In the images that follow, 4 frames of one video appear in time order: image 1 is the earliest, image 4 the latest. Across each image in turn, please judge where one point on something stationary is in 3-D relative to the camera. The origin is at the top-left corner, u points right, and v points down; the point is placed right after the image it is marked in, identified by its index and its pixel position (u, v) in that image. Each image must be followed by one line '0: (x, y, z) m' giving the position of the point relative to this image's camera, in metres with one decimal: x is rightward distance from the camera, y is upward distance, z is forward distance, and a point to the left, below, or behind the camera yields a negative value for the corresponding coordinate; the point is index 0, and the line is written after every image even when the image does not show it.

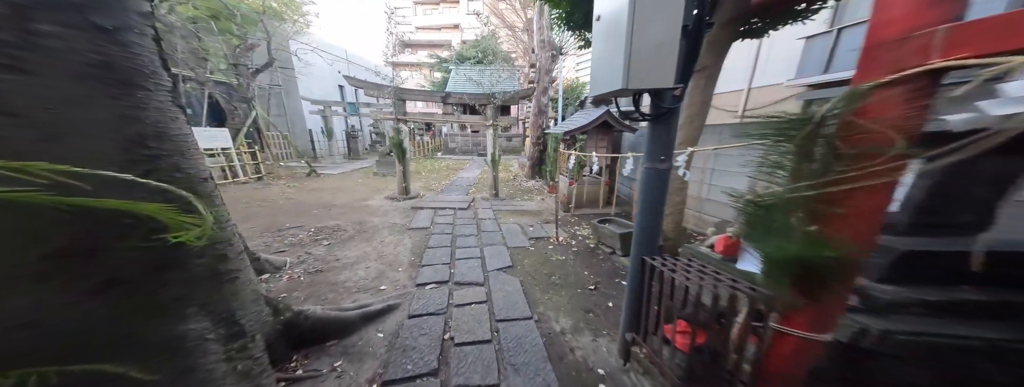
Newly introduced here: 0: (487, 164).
0: (-0.7, +0.8, +6.6) m
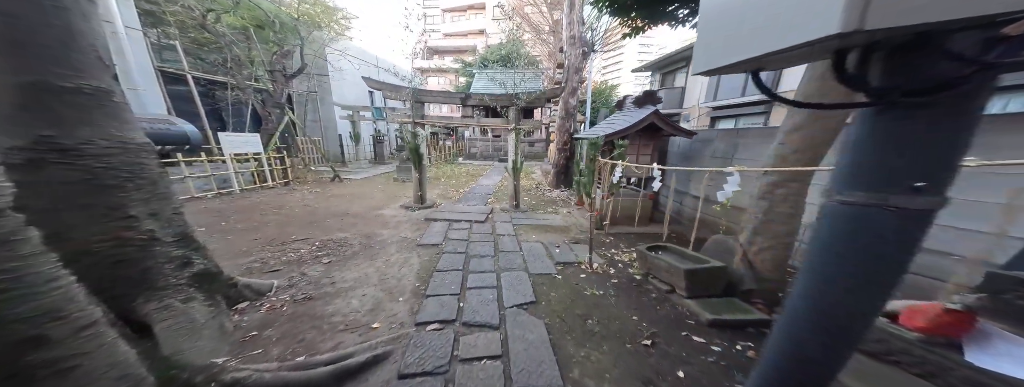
0: (-0.1, +0.5, +6.0) m
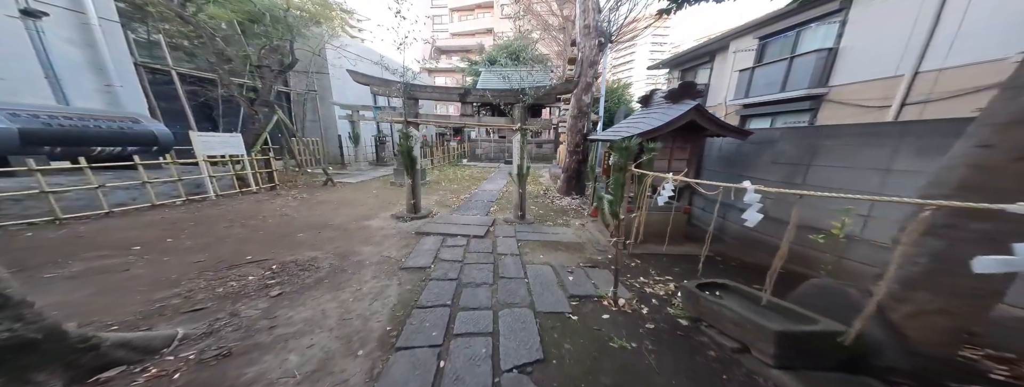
0: (0.0, +0.4, +5.2) m
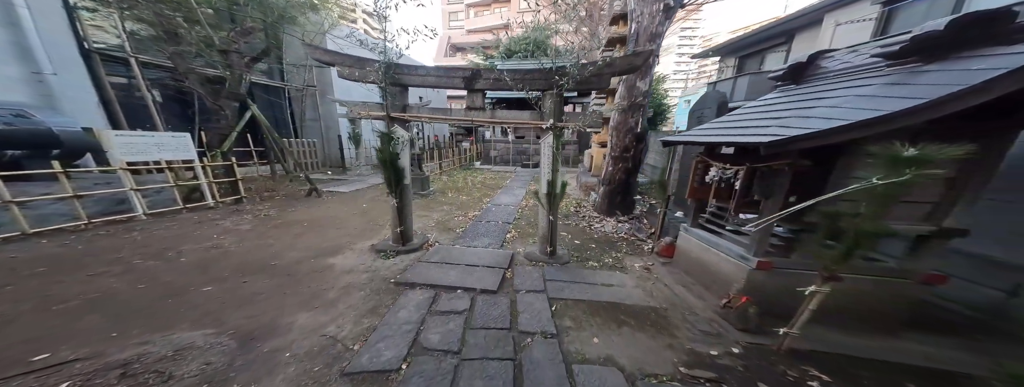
0: (+0.4, 0.0, +3.6) m
